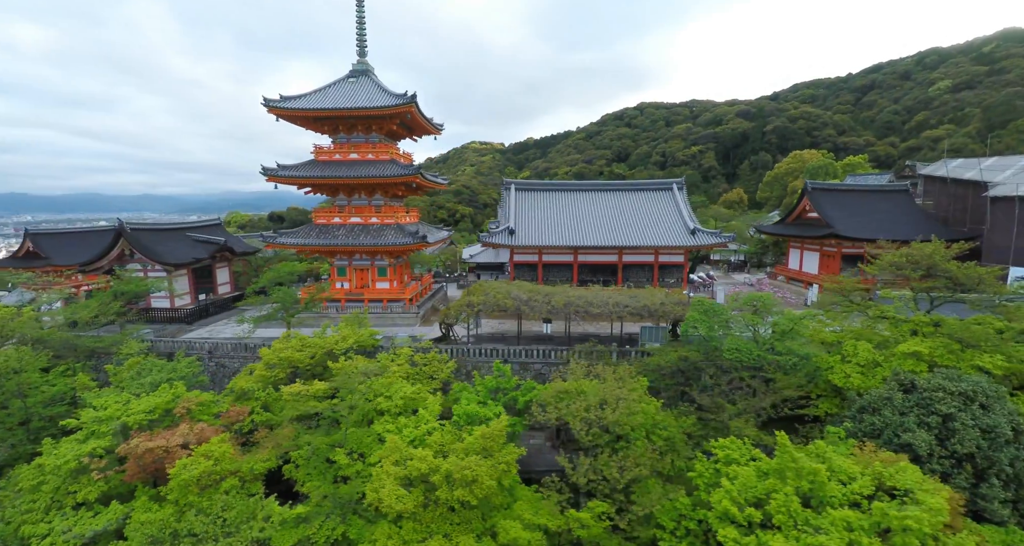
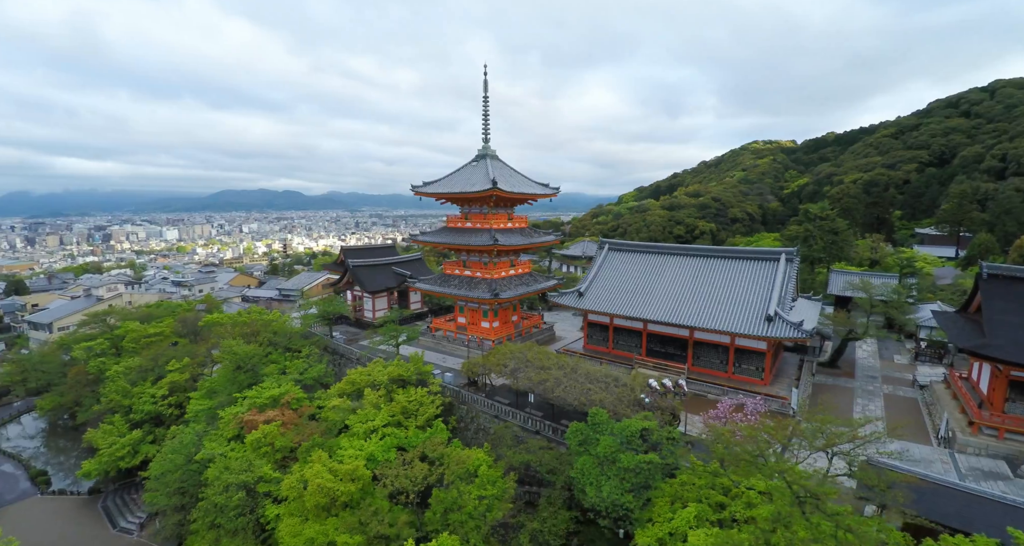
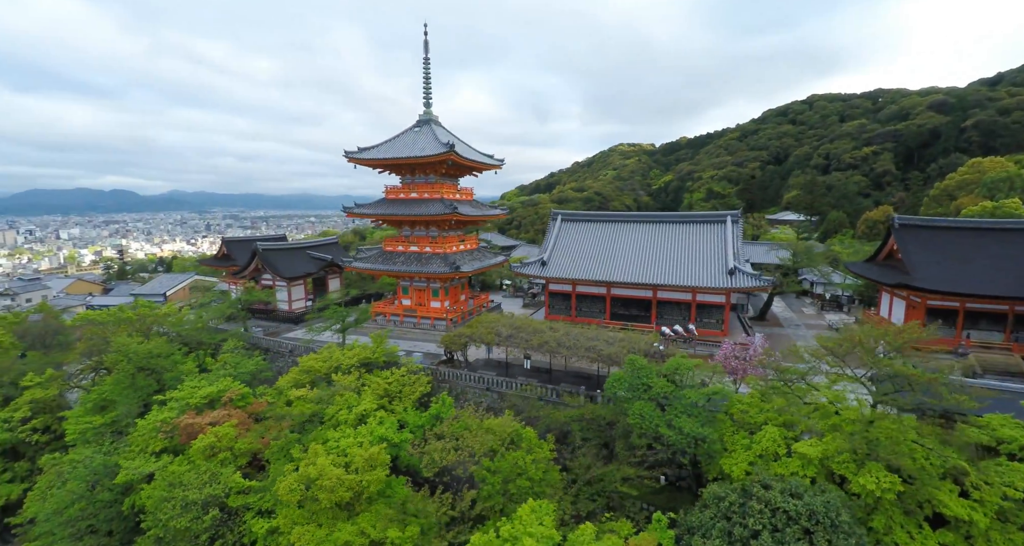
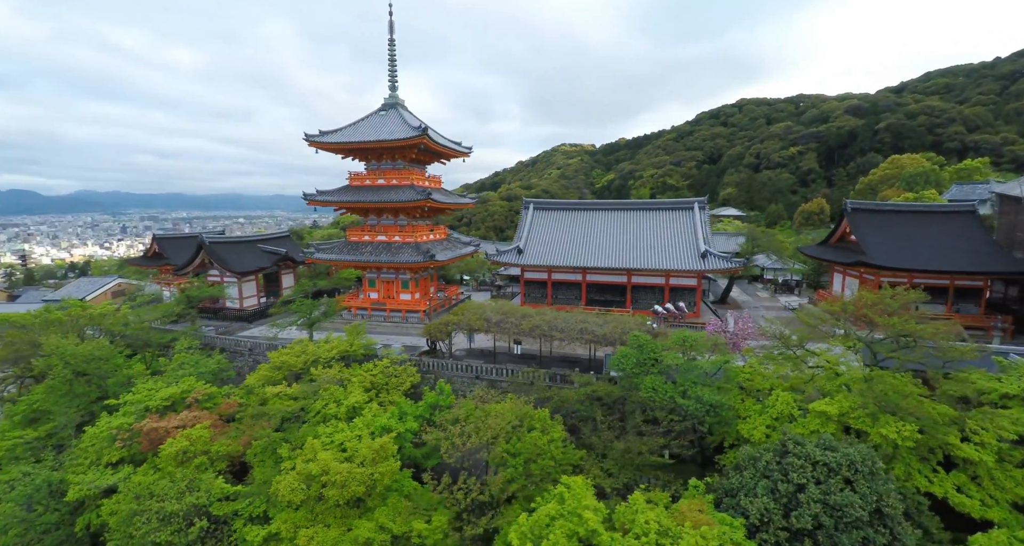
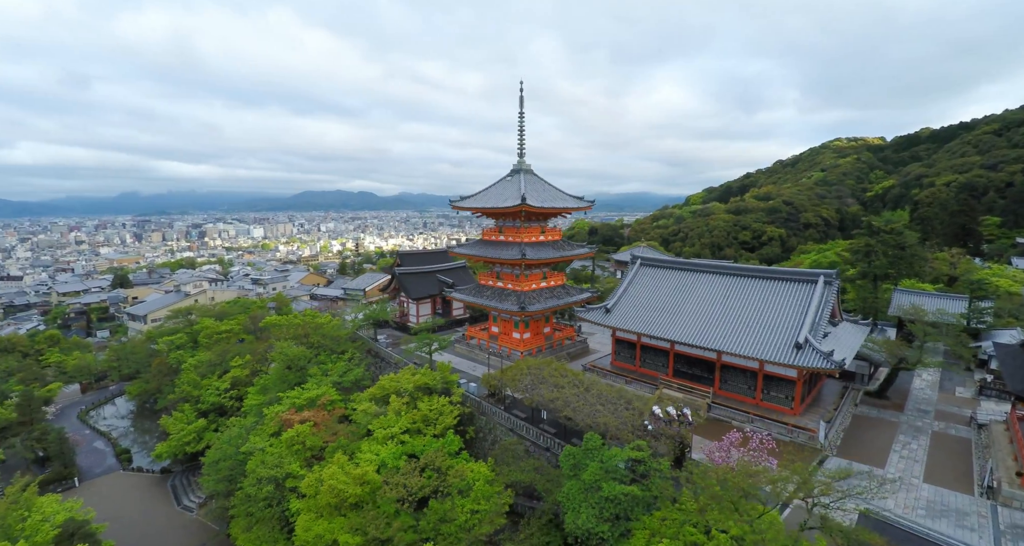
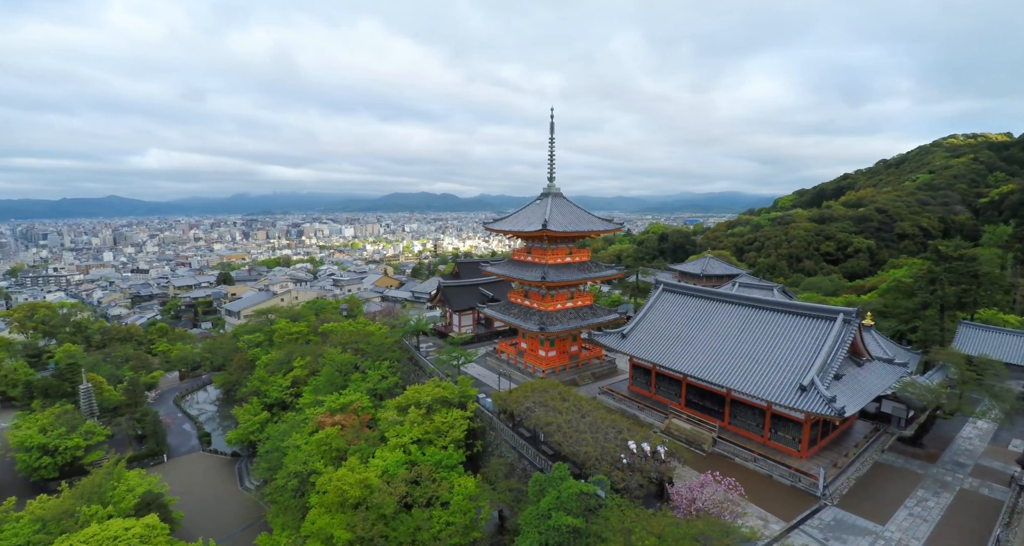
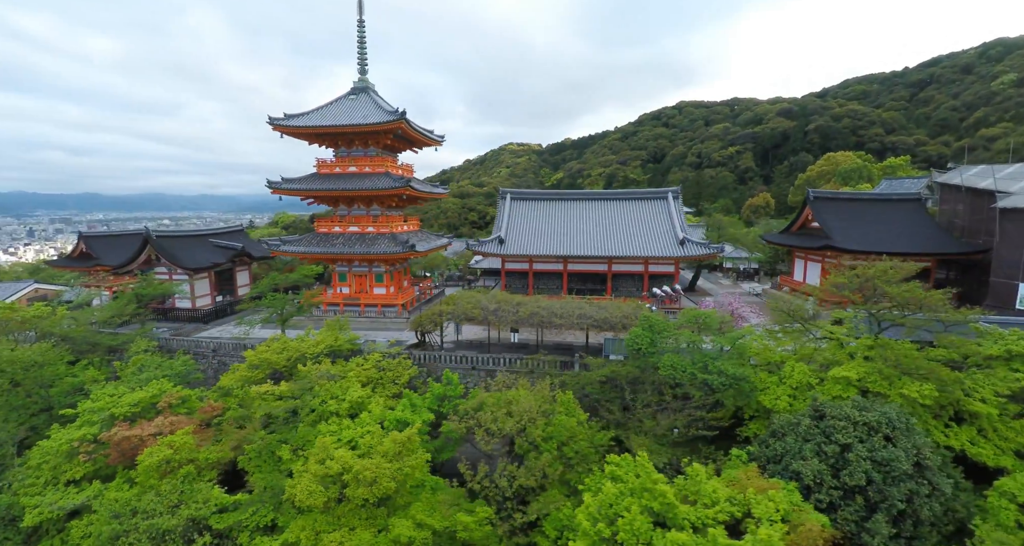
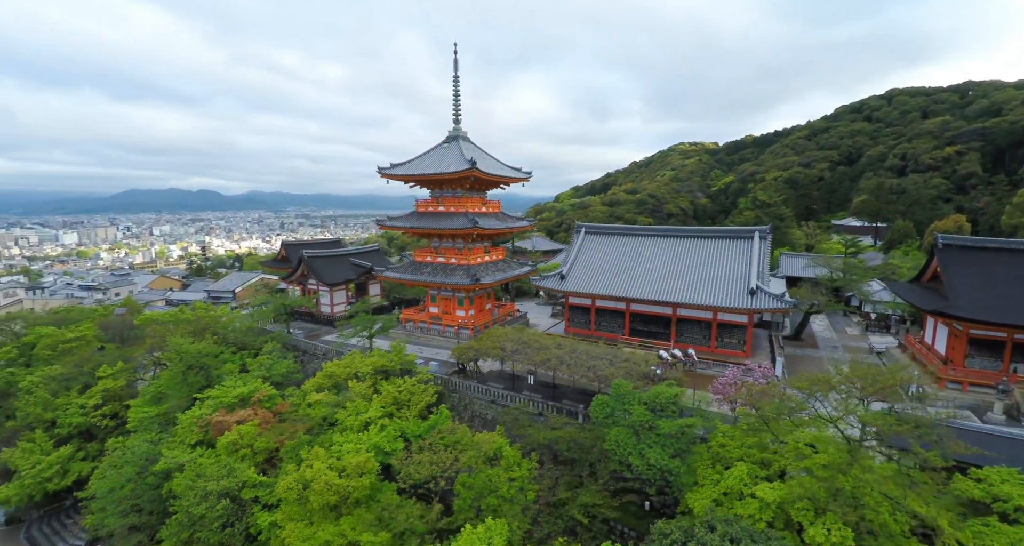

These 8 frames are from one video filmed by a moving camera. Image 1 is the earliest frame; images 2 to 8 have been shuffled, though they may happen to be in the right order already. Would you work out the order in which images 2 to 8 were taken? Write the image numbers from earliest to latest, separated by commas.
7, 4, 3, 8, 2, 5, 6
